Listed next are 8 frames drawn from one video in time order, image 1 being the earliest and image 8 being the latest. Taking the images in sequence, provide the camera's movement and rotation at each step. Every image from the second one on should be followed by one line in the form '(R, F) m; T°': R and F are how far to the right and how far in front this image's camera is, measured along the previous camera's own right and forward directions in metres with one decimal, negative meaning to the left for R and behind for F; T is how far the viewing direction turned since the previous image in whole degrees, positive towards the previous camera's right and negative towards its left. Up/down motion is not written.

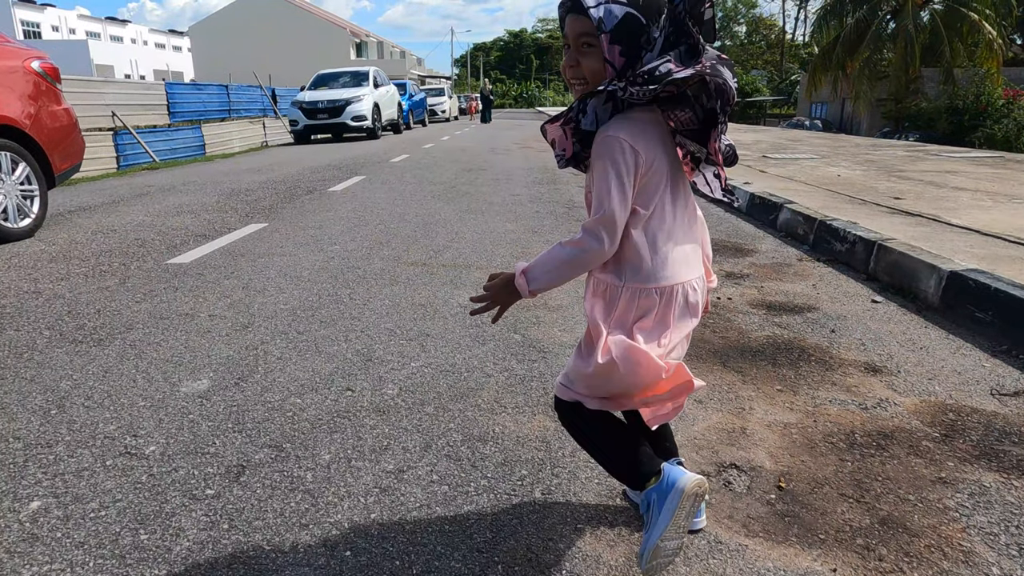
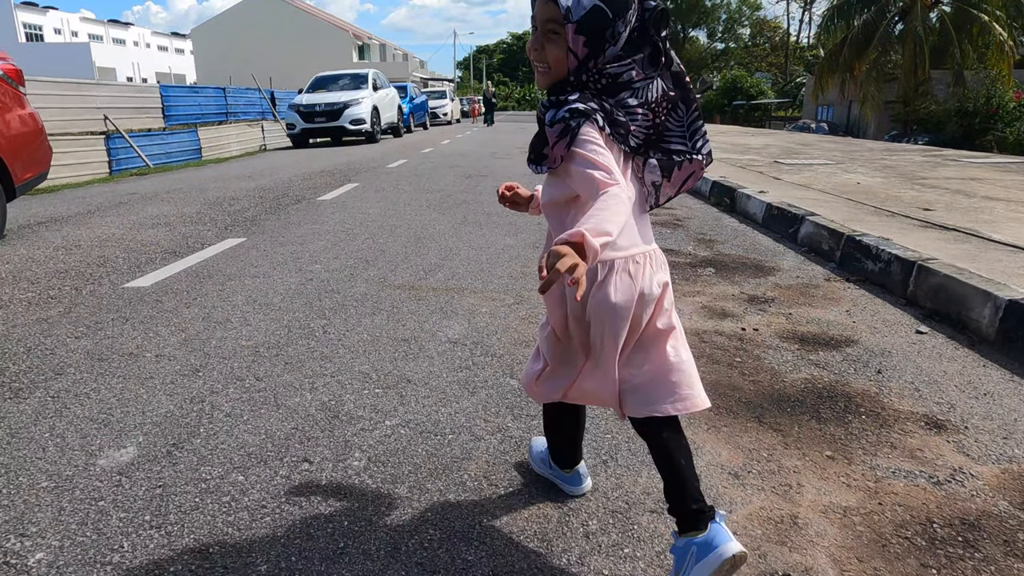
(0.0, +0.5) m; 0°
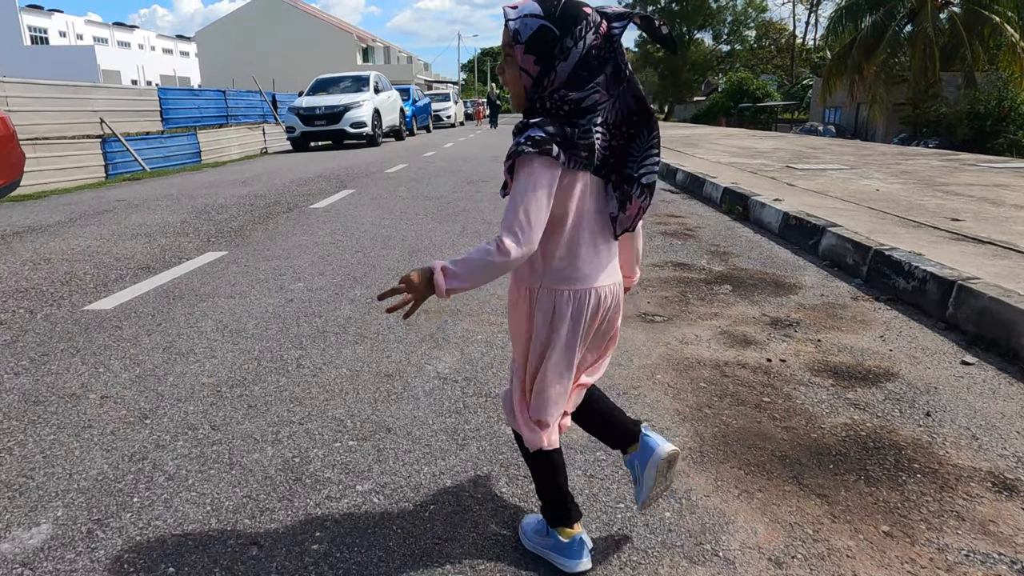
(0.0, +0.4) m; 0°
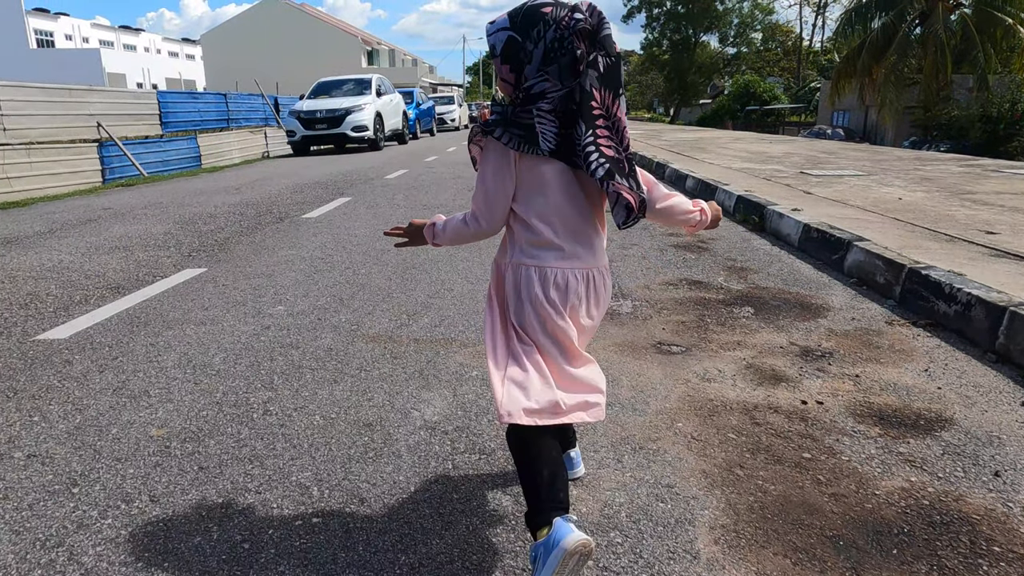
(0.0, +0.4) m; 0°
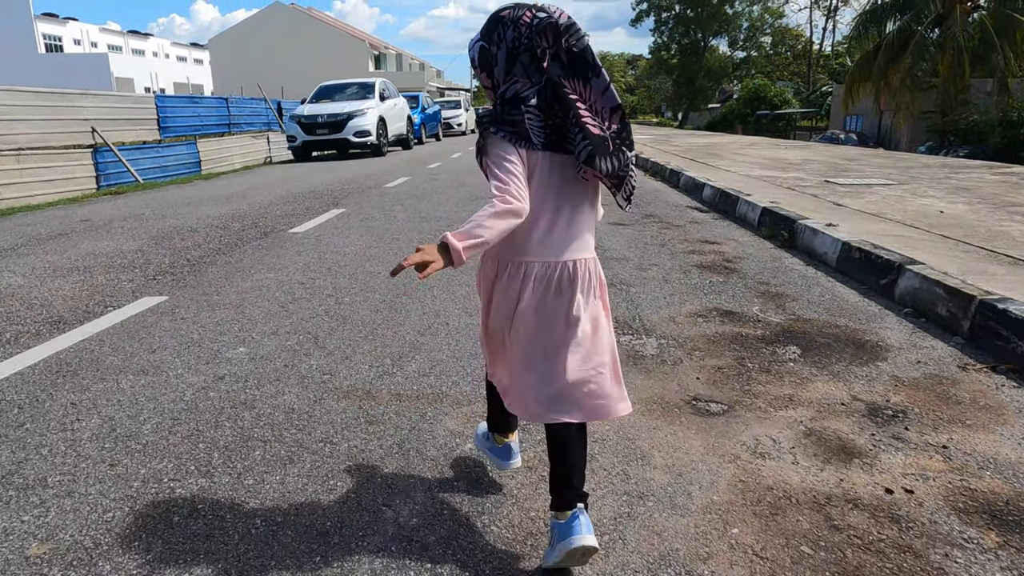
(0.0, +0.6) m; -1°
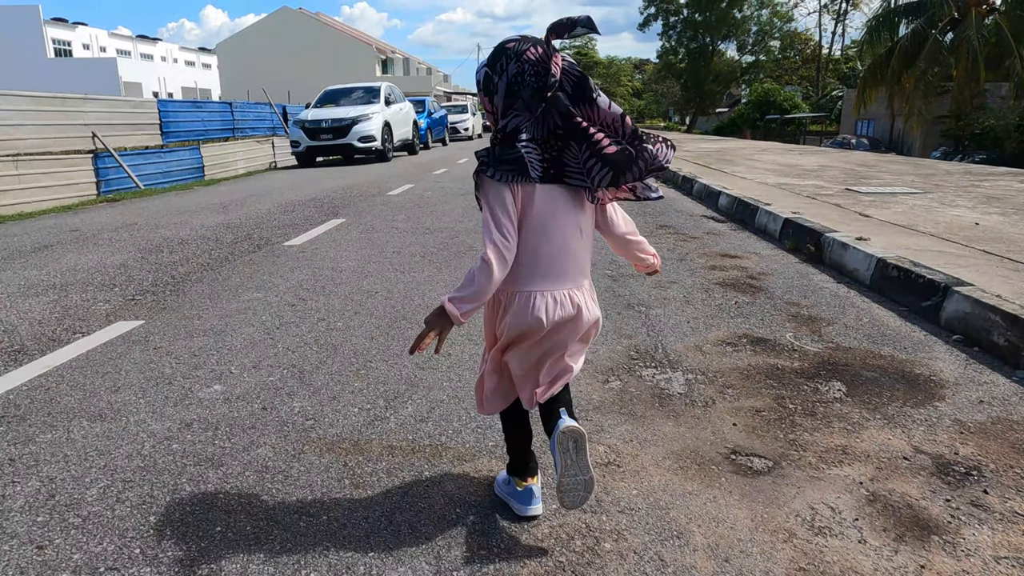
(0.0, +0.4) m; -1°
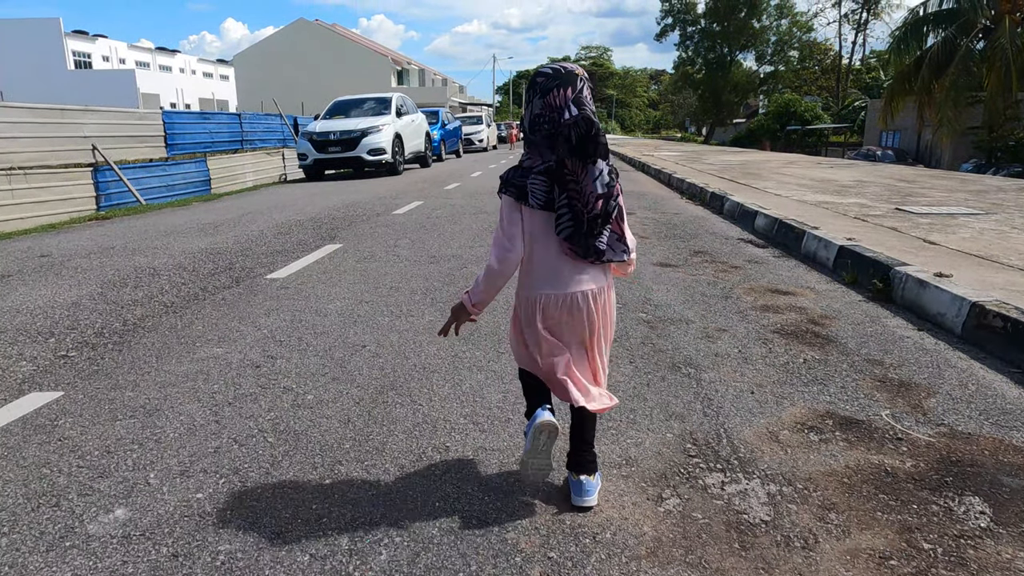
(0.0, +0.9) m; -1°
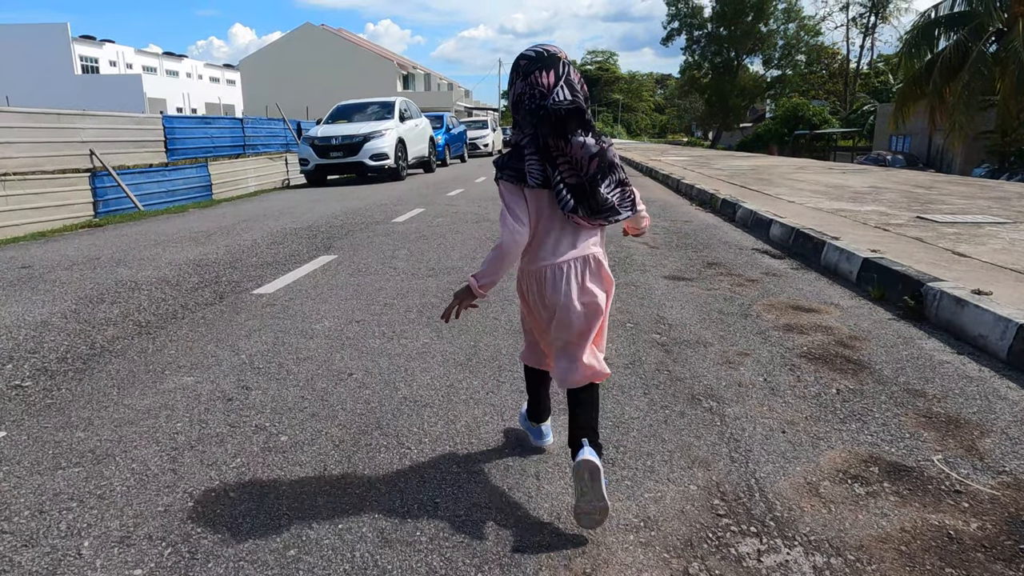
(0.0, +0.4) m; 0°
